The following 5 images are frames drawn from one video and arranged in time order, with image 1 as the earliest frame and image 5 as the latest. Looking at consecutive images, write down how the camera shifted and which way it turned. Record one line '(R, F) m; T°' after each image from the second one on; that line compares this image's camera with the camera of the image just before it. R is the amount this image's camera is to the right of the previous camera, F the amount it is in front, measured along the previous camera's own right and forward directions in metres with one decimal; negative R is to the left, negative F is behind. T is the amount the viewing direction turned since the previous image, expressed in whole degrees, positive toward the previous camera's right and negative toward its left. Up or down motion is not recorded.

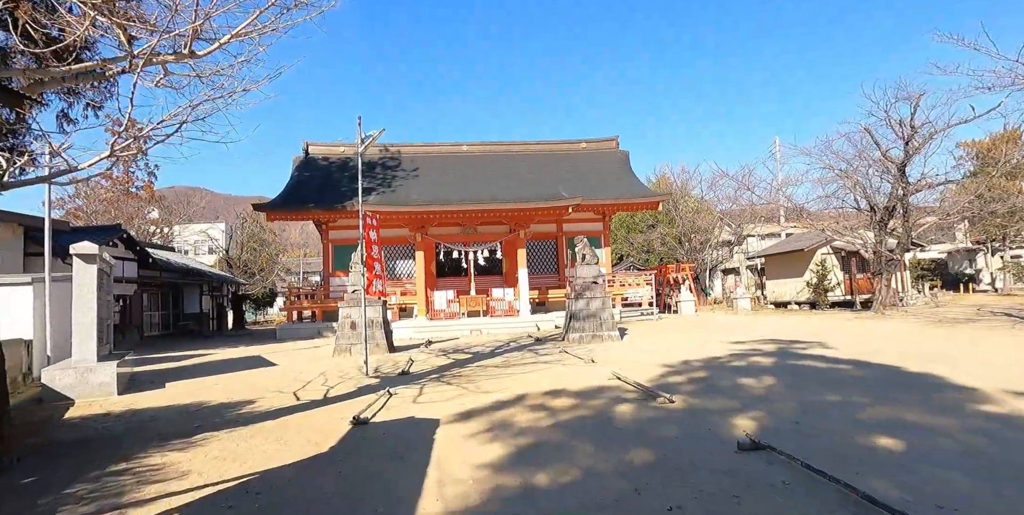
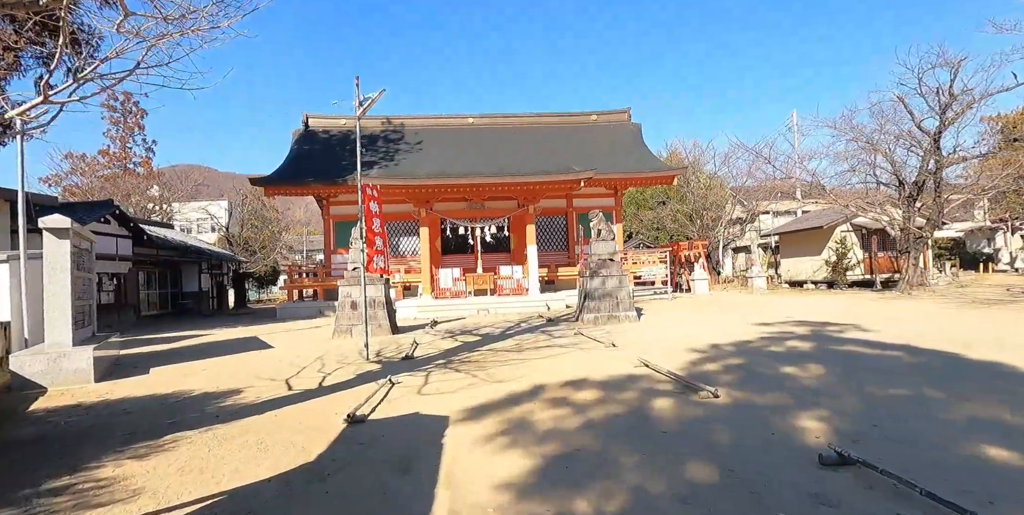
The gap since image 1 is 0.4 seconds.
(-0.1, +0.8) m; 0°
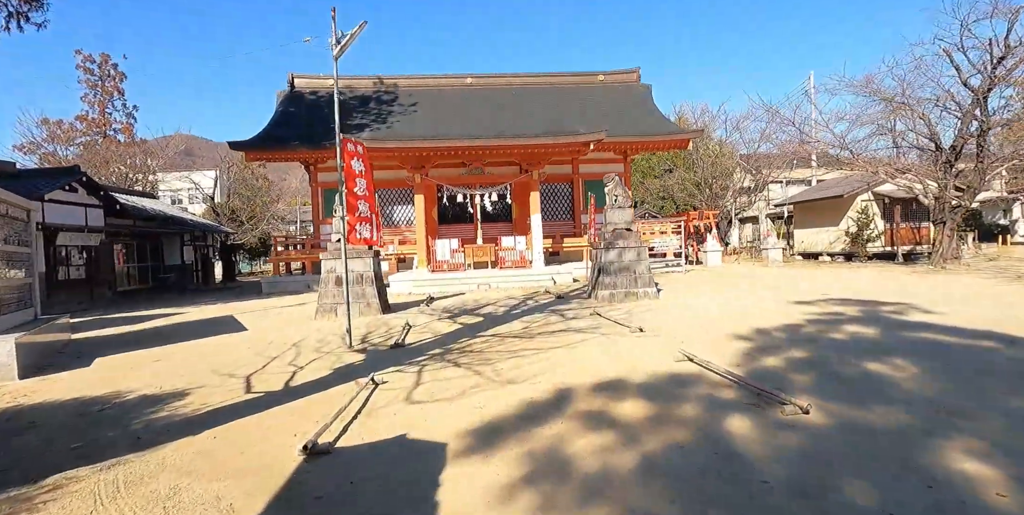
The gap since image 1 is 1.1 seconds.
(-0.1, +1.2) m; 0°
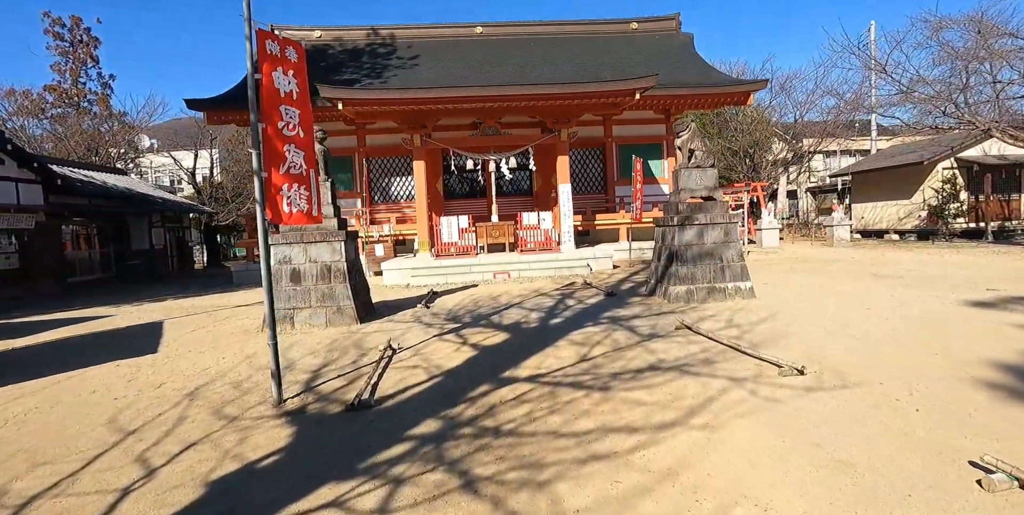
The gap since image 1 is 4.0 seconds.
(-0.3, +3.0) m; -1°
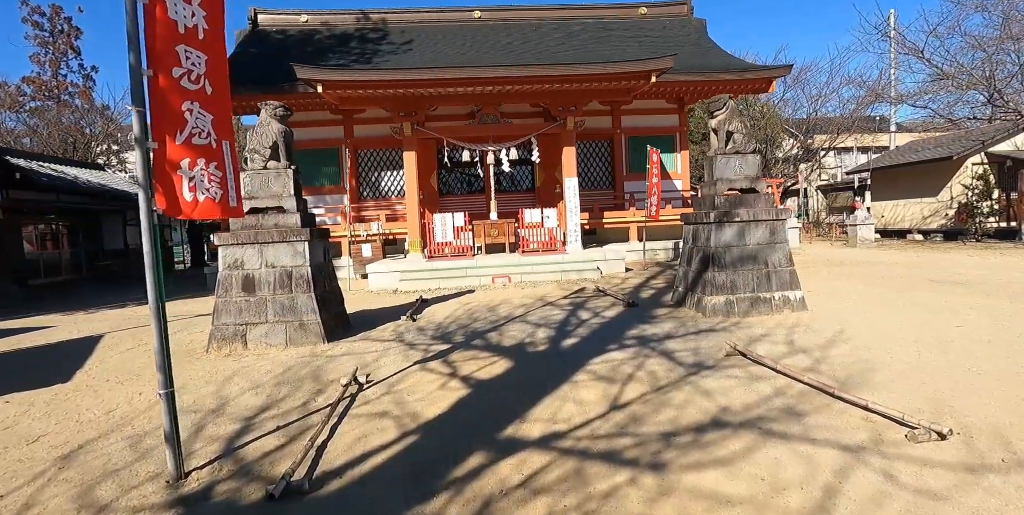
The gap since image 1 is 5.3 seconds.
(0.0, +1.2) m; 0°
